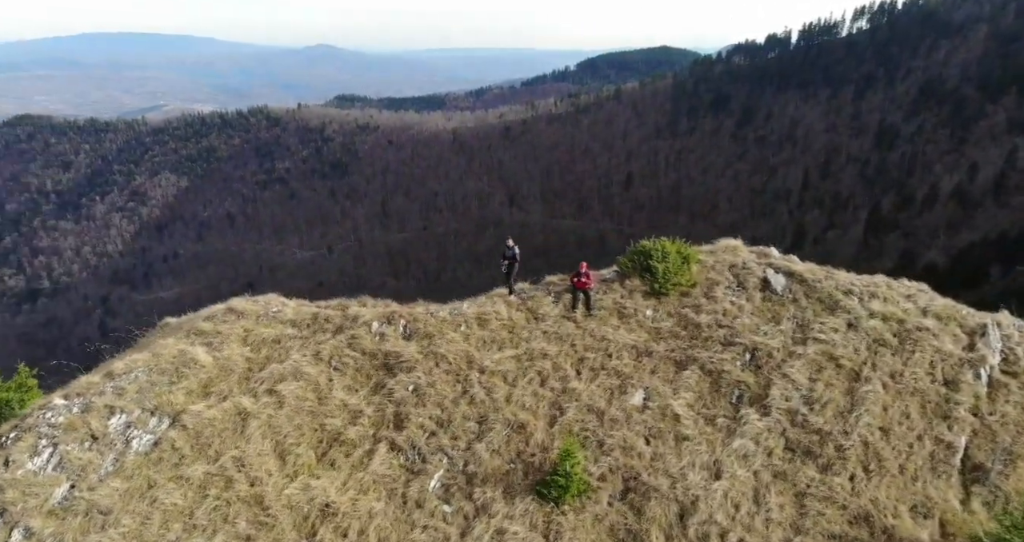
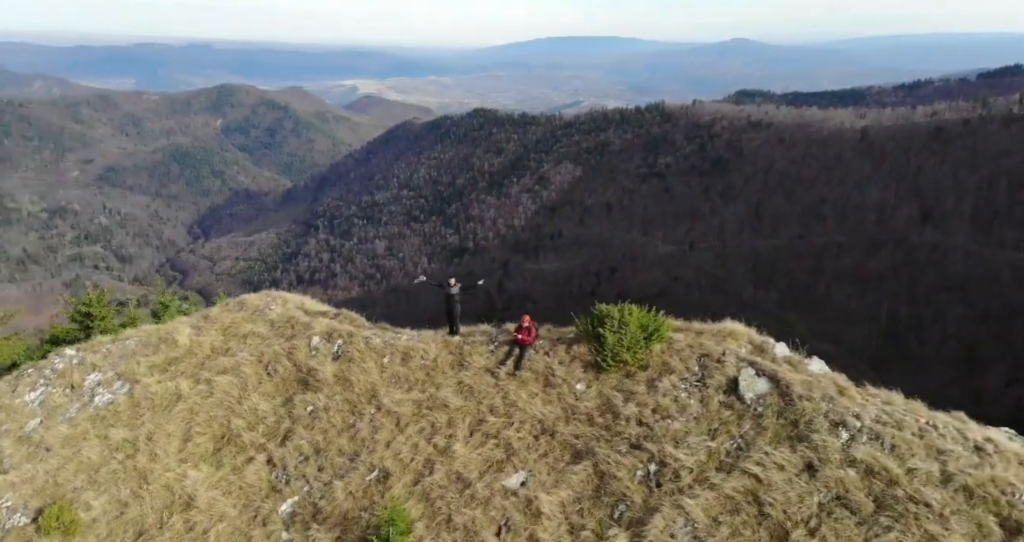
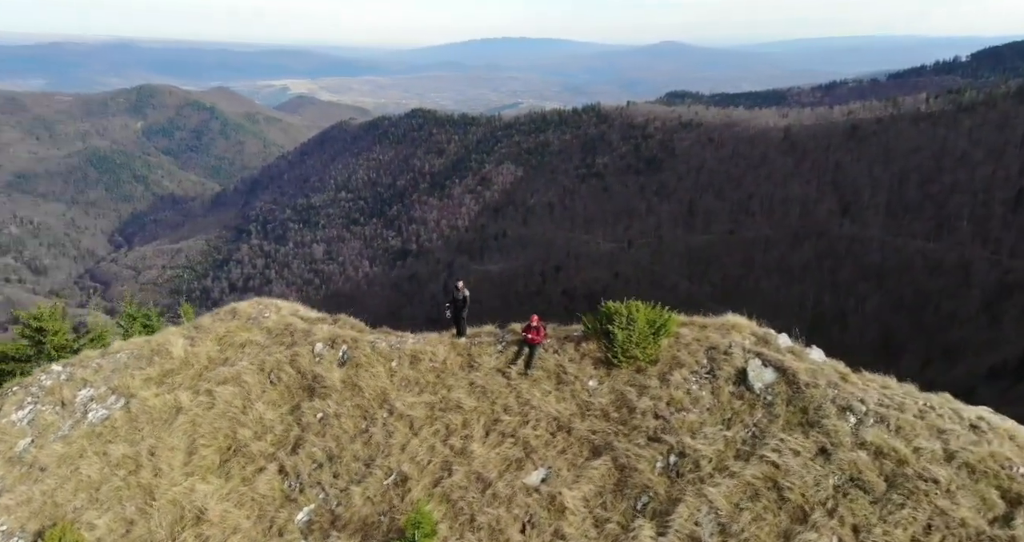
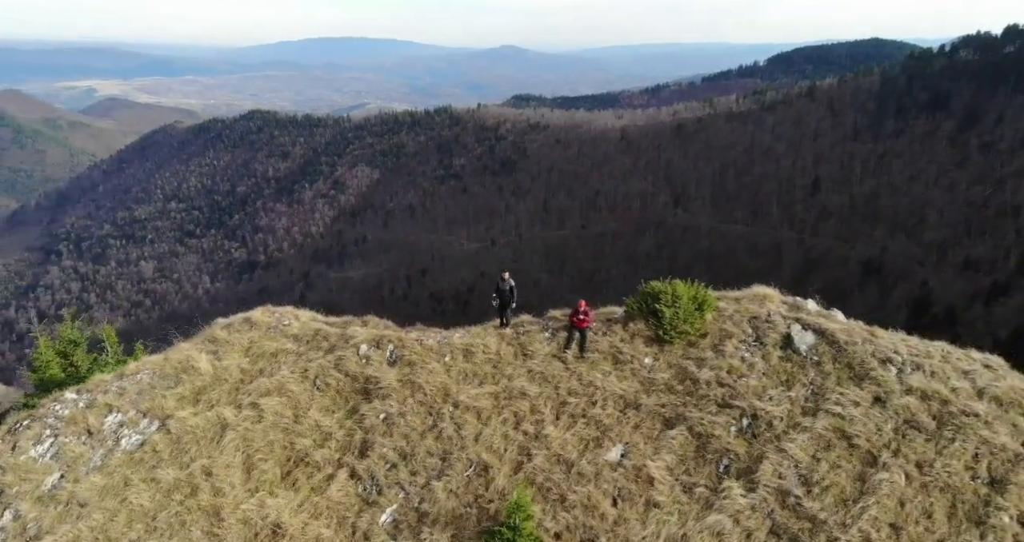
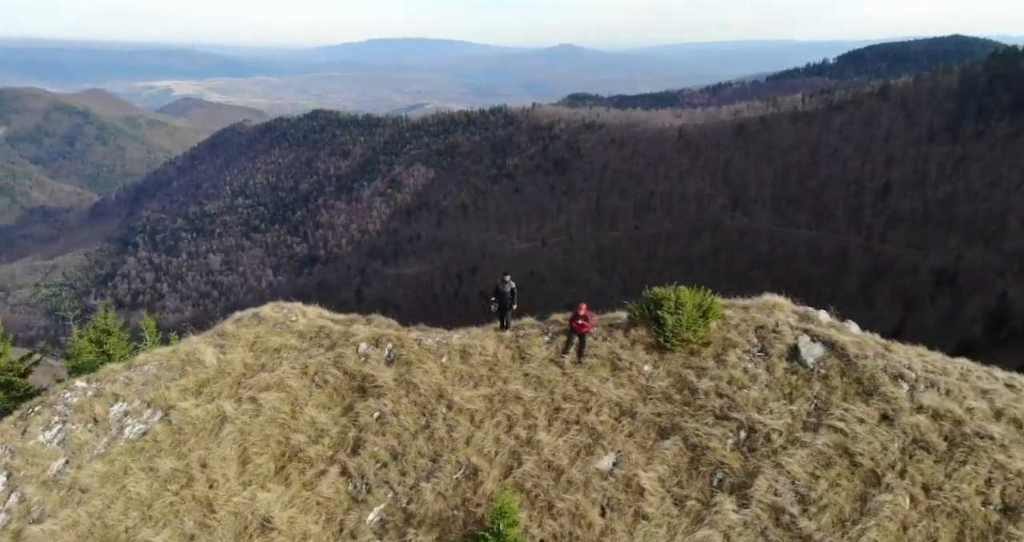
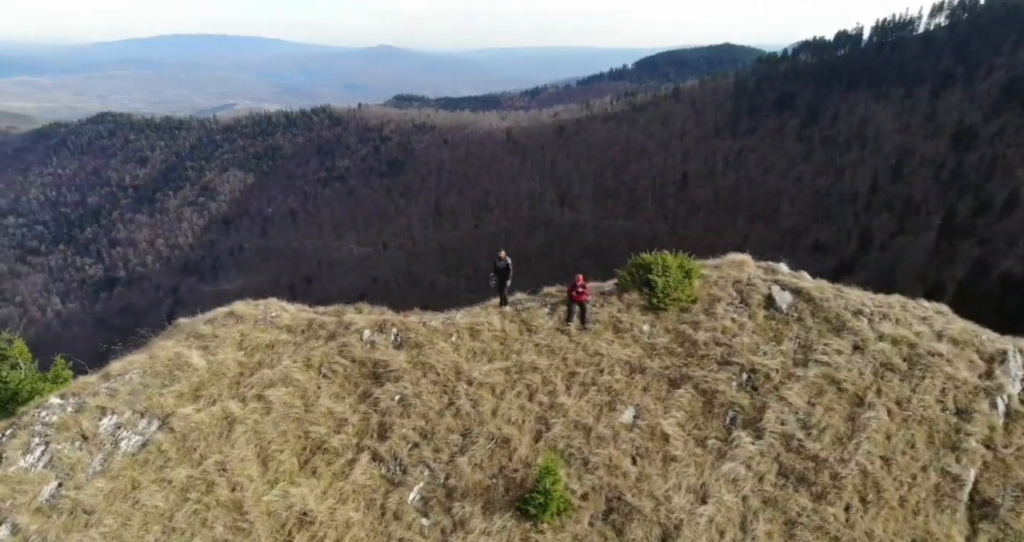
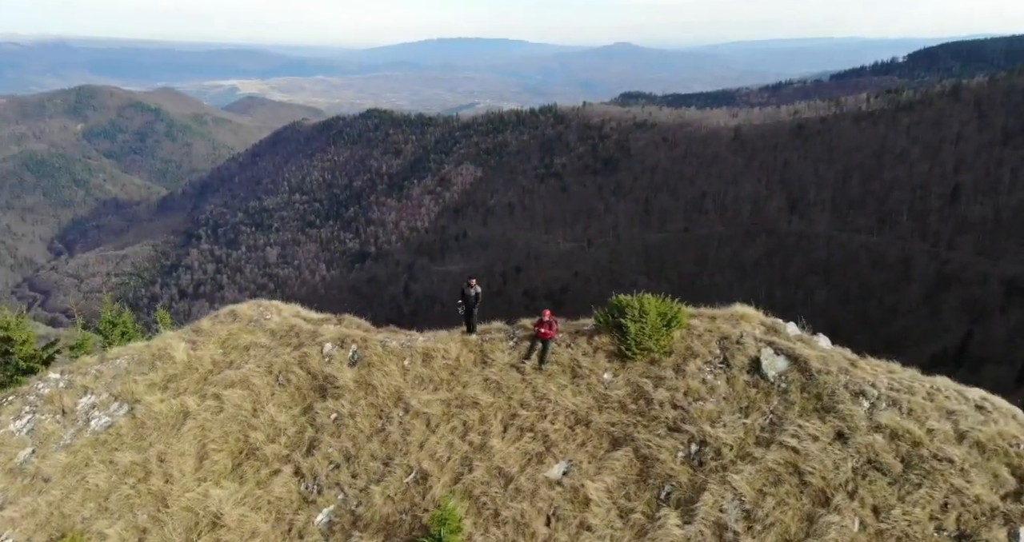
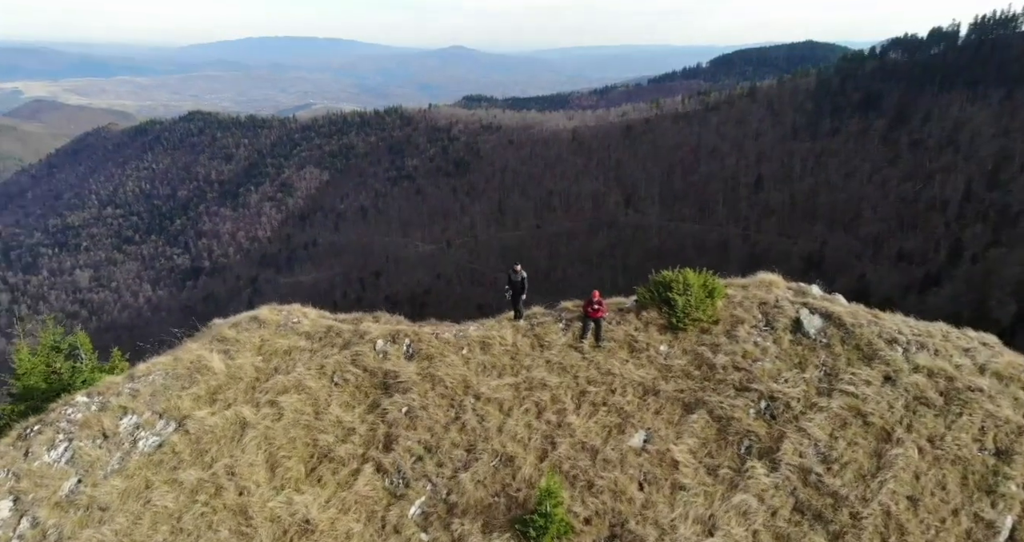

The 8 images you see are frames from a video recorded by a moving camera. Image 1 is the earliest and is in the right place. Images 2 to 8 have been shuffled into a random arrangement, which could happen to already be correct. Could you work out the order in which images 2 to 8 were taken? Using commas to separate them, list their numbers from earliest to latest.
6, 8, 4, 5, 7, 3, 2
